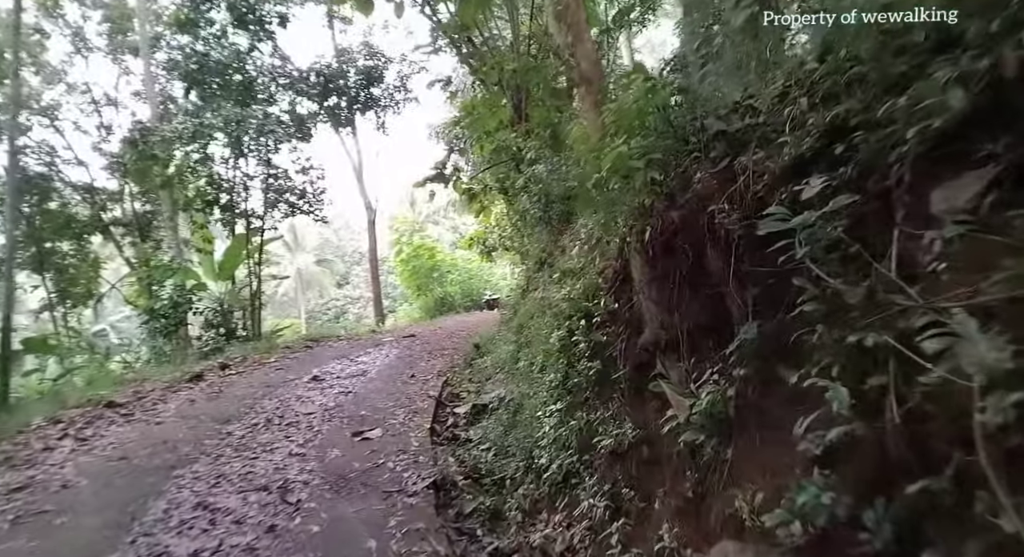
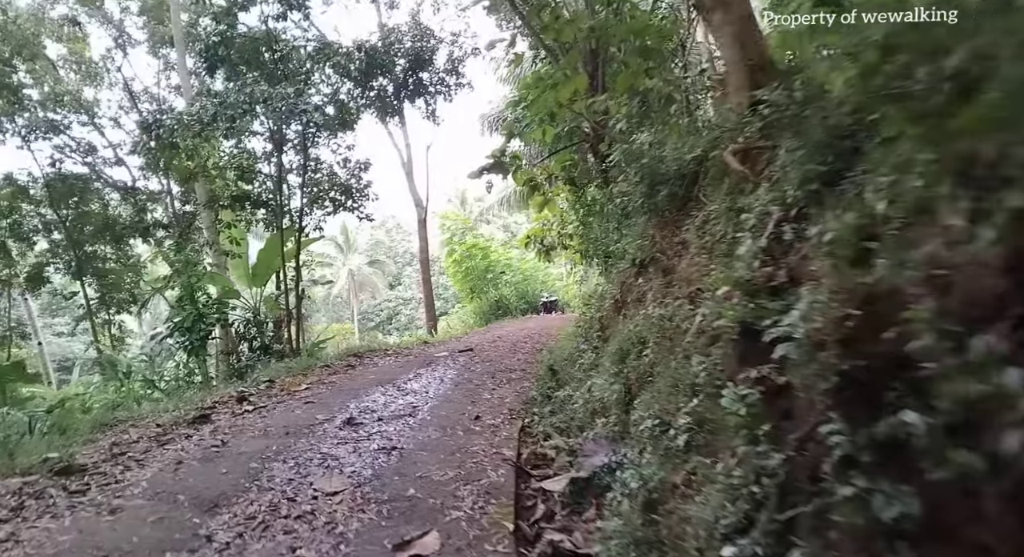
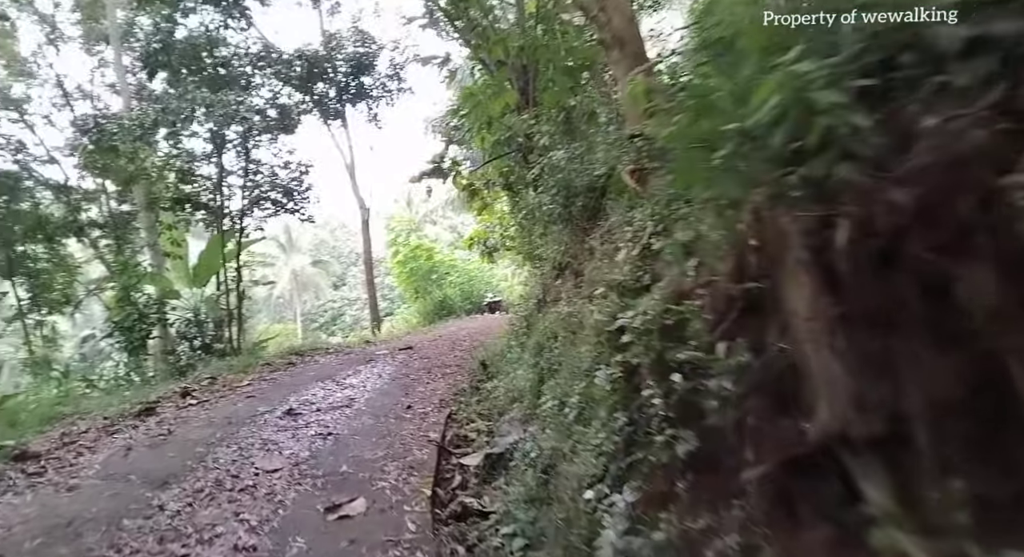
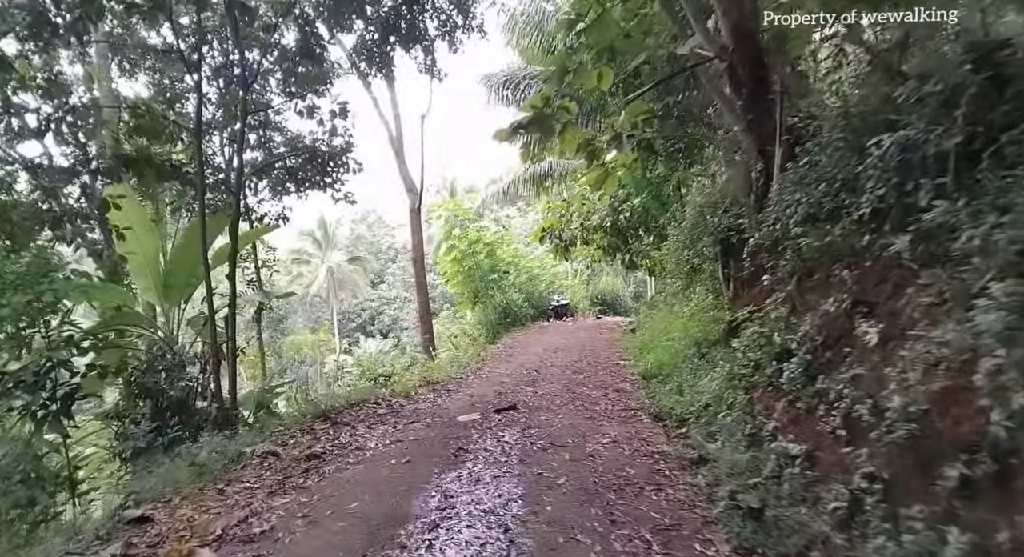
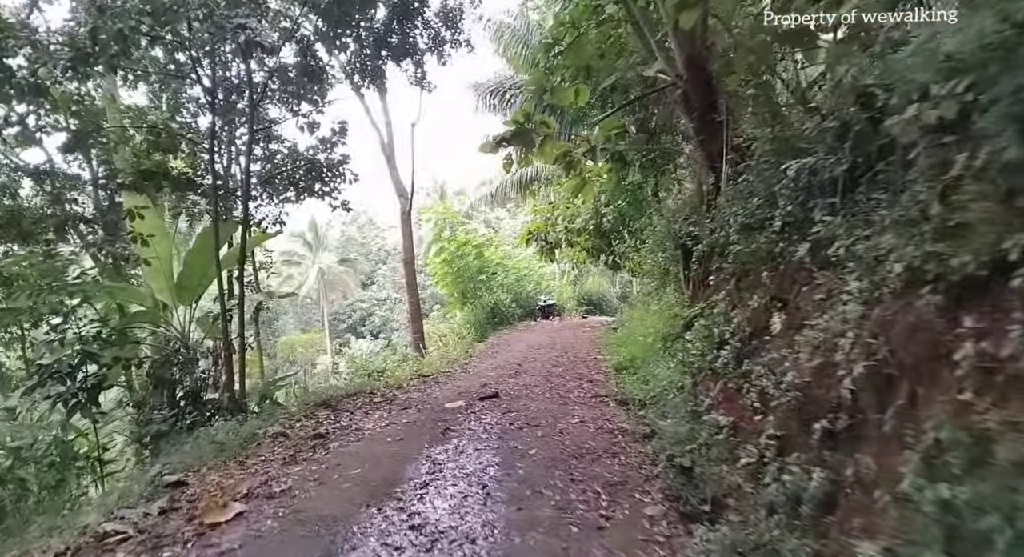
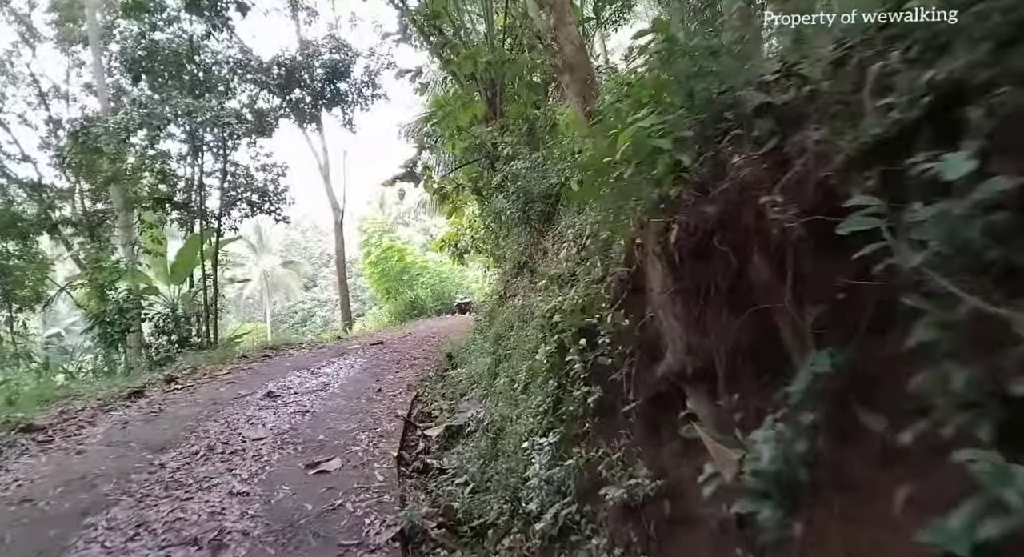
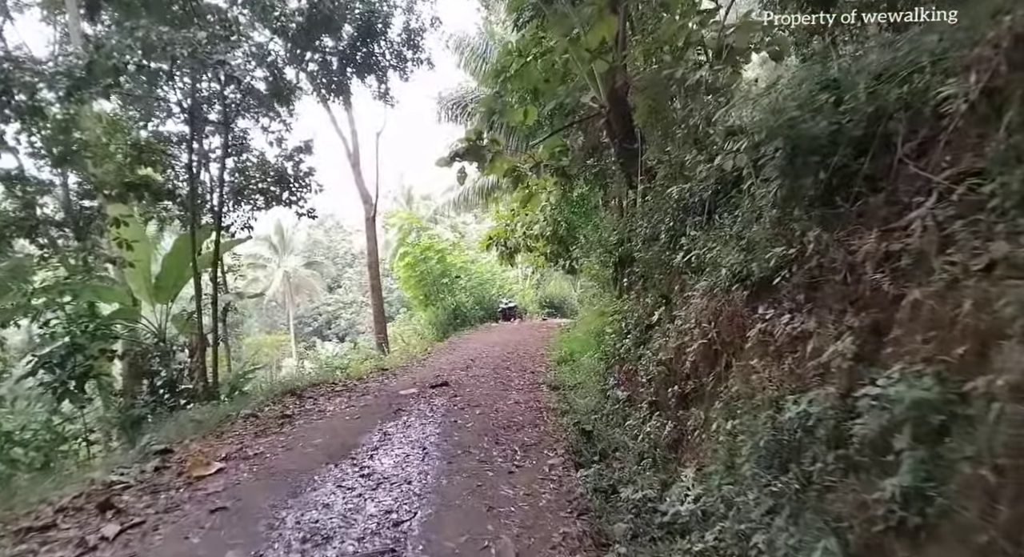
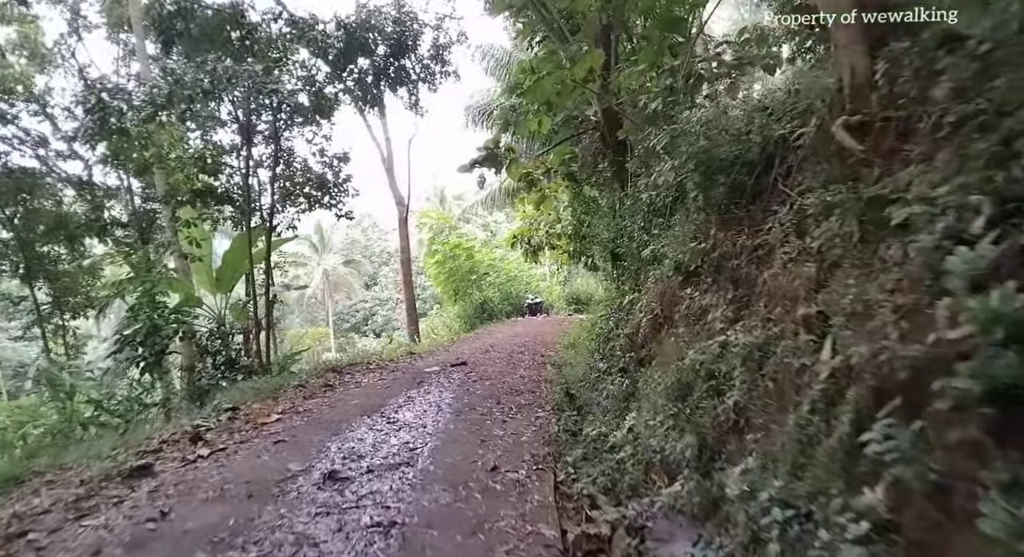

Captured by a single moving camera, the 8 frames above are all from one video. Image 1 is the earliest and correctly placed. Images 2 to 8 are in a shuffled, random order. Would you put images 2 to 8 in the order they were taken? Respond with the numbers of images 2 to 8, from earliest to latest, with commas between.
6, 3, 2, 8, 7, 5, 4
